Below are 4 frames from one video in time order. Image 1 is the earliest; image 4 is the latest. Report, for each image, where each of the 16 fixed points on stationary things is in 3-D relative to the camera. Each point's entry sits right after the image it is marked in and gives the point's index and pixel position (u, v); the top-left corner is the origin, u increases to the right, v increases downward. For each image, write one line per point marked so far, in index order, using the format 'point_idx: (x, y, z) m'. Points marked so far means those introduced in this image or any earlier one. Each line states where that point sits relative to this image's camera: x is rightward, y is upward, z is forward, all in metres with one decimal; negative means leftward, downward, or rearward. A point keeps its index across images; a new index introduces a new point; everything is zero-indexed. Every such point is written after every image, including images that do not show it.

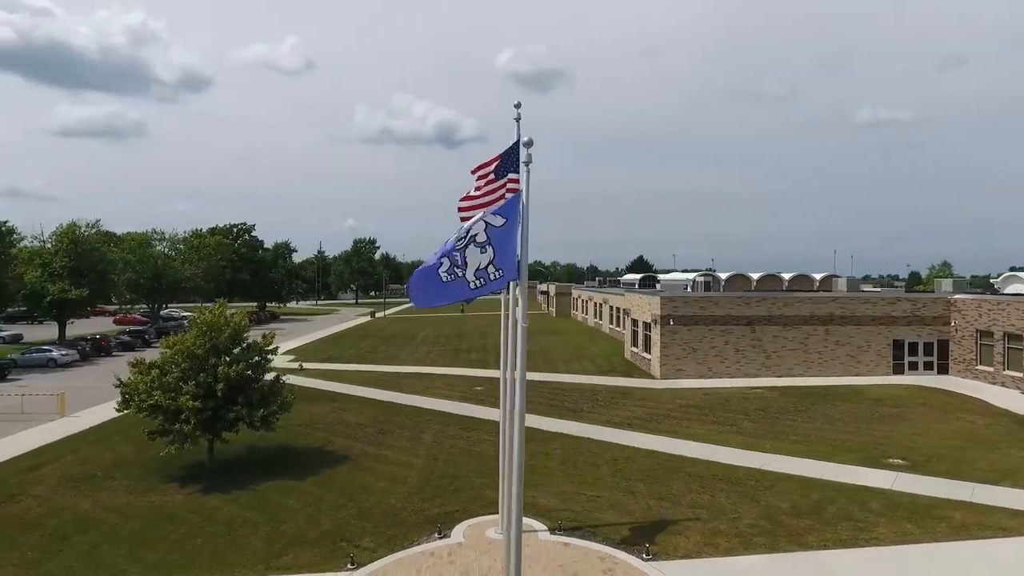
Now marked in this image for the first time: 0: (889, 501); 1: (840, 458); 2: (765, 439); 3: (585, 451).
0: (+7.5, -4.2, +12.6) m
1: (+8.1, -4.2, +15.6) m
2: (+7.0, -4.2, +17.6) m
3: (+1.9, -4.3, +16.7) m
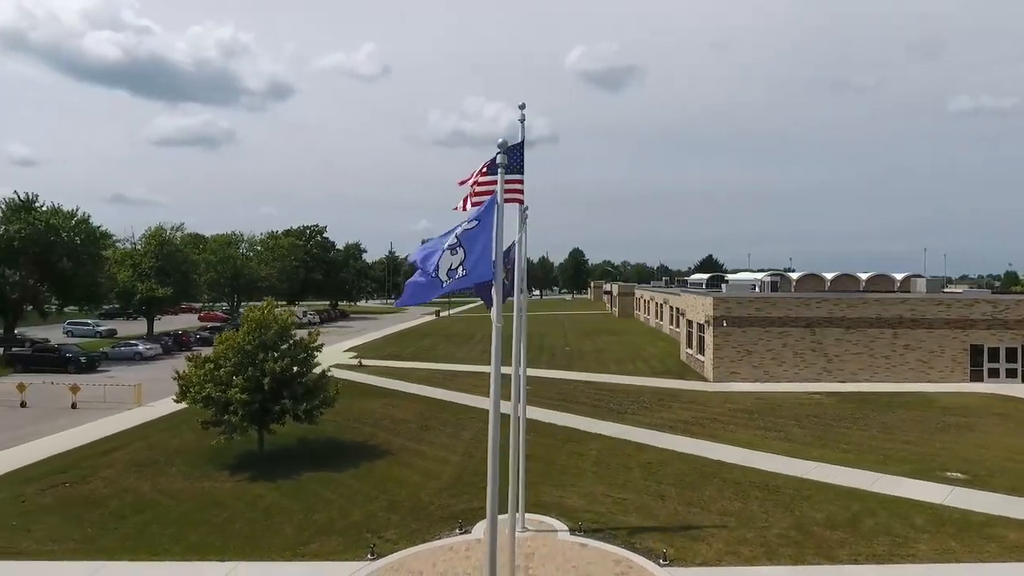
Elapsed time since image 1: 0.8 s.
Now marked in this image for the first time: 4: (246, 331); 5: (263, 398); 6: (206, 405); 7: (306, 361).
0: (+7.9, -4.2, +11.8) m
1: (+8.8, -4.2, +14.7) m
2: (+8.0, -4.2, +16.8) m
3: (+2.8, -4.3, +16.5) m
4: (-6.9, -1.1, +16.4) m
5: (-6.3, -2.8, +16.1) m
6: (-7.7, -2.9, +15.9) m
7: (-5.5, -1.9, +16.8) m
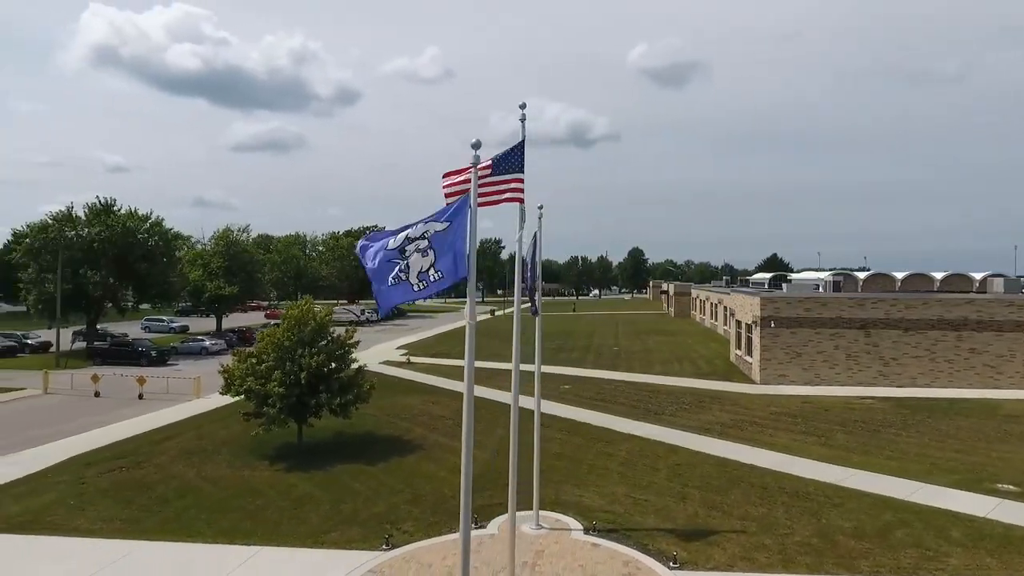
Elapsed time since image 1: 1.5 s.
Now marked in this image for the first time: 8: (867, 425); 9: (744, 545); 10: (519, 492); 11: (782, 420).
0: (+8.1, -4.2, +11.1) m
1: (+9.3, -4.2, +13.9) m
2: (+8.7, -4.2, +16.0) m
3: (+3.5, -4.3, +16.3) m
4: (-6.2, -1.1, +17.2) m
5: (-5.6, -2.8, +16.8) m
6: (-7.0, -2.9, +16.7) m
7: (-4.7, -1.9, +17.3) m
8: (+10.4, -4.0, +18.5) m
9: (+4.0, -4.5, +11.0) m
10: (+0.2, -4.5, +14.1) m
11: (+8.2, -4.0, +19.3) m
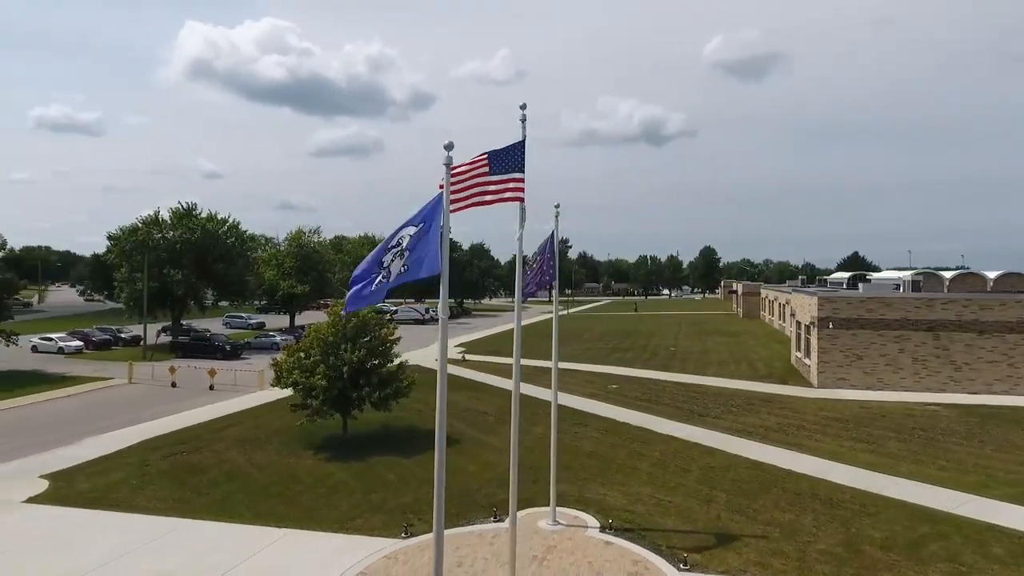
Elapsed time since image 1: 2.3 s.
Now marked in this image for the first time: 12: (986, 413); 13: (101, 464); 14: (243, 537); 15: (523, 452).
0: (+8.3, -4.2, +10.3) m
1: (+9.8, -4.2, +13.0) m
2: (+9.4, -4.2, +15.2) m
3: (+4.3, -4.3, +16.0) m
4: (-5.2, -1.0, +18.0) m
5: (-4.7, -2.7, +17.5) m
6: (-6.1, -2.8, +17.6) m
7: (-3.7, -1.8, +18.0) m
8: (+11.4, -4.0, +17.4) m
9: (+4.2, -4.4, +10.7) m
10: (+0.7, -4.5, +14.2) m
11: (+9.4, -4.0, +18.5) m
12: (+14.6, -3.9, +19.4) m
13: (-11.0, -4.7, +16.9) m
14: (-5.0, -4.6, +11.8) m
15: (+0.3, -4.4, +16.9) m
